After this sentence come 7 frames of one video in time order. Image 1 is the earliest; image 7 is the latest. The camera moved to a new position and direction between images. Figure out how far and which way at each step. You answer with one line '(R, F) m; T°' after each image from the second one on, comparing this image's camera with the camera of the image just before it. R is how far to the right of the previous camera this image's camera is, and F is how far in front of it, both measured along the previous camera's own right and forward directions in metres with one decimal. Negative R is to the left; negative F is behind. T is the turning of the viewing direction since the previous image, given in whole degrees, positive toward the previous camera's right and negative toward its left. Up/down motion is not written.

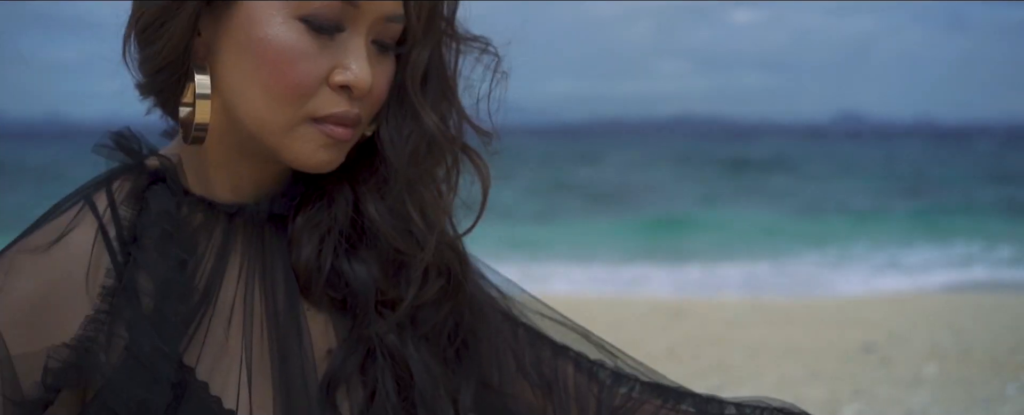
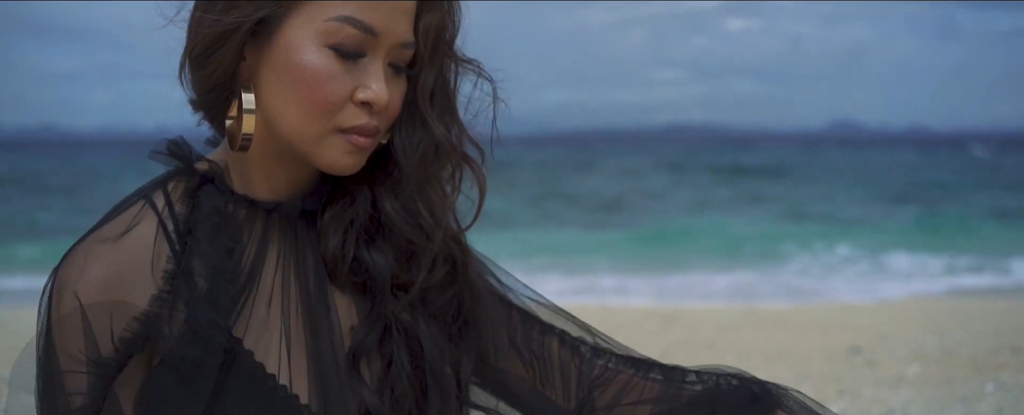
(0.0, -0.3) m; 0°
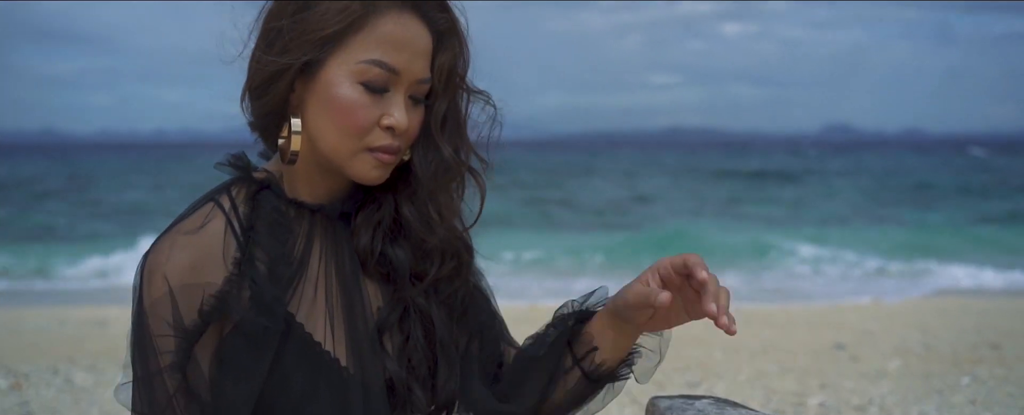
(0.0, -0.5) m; 0°
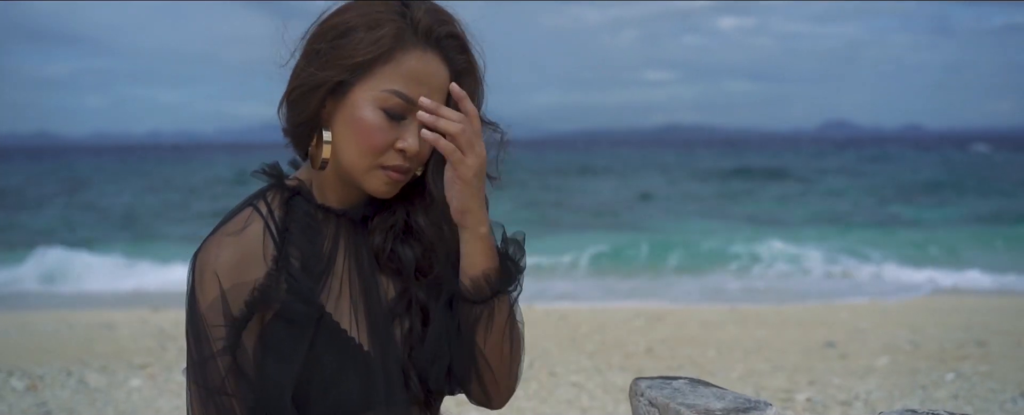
(0.0, -0.4) m; 0°
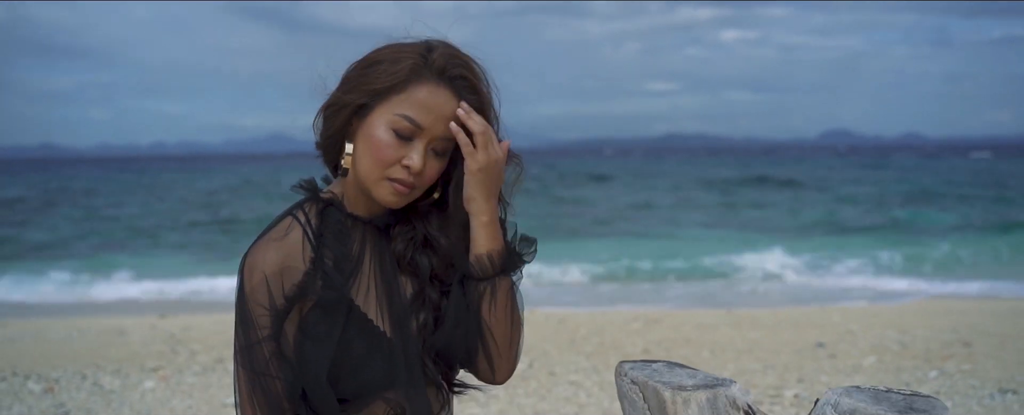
(0.0, -0.4) m; 0°
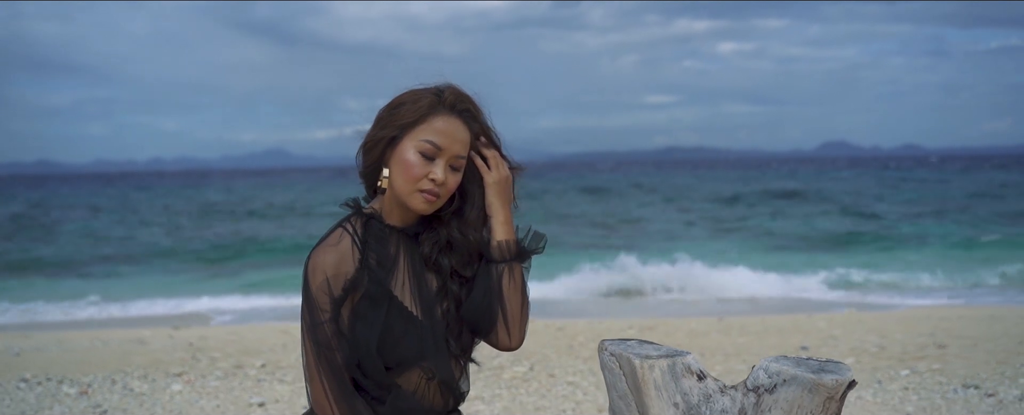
(0.0, -0.9) m; 0°
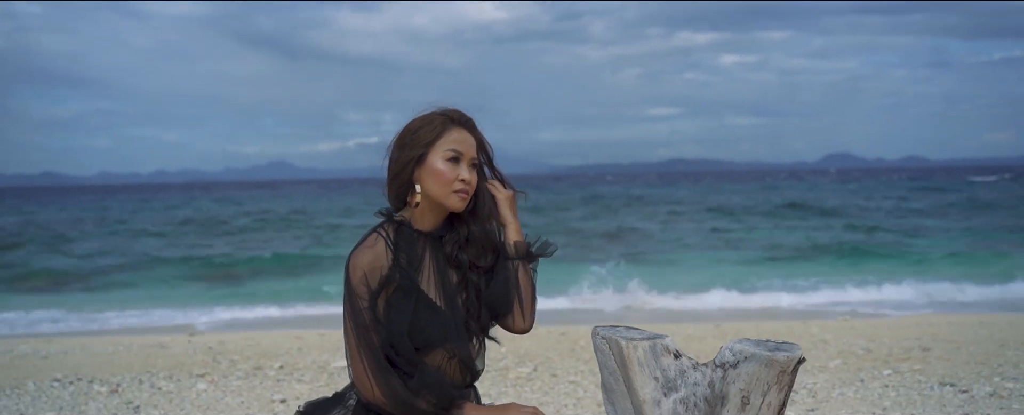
(0.0, -0.8) m; 0°
